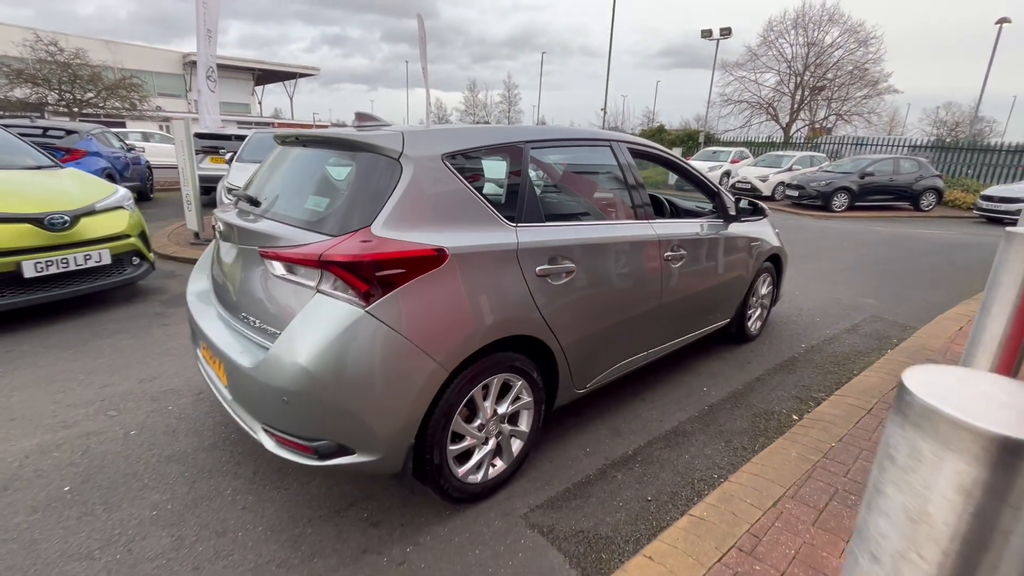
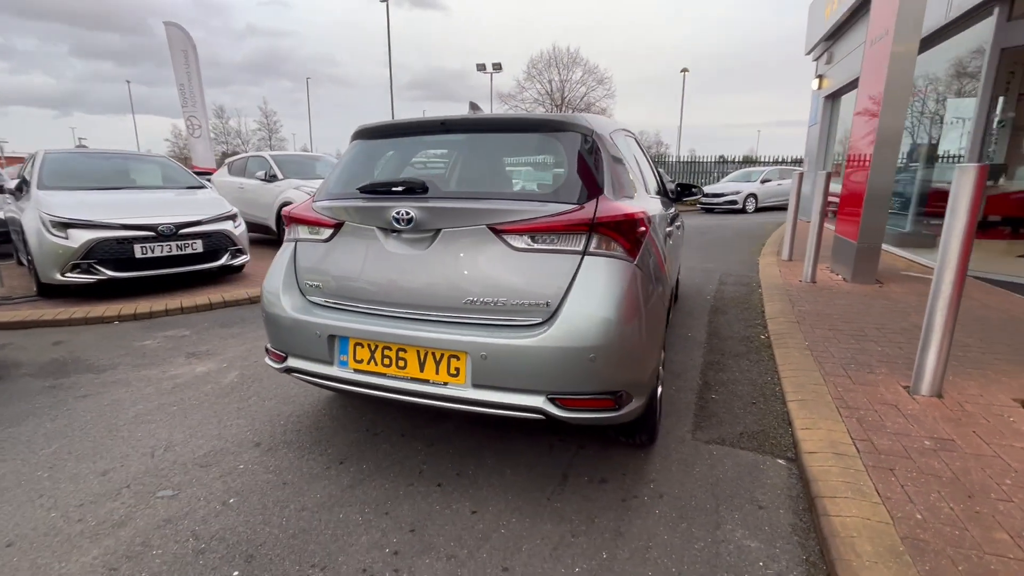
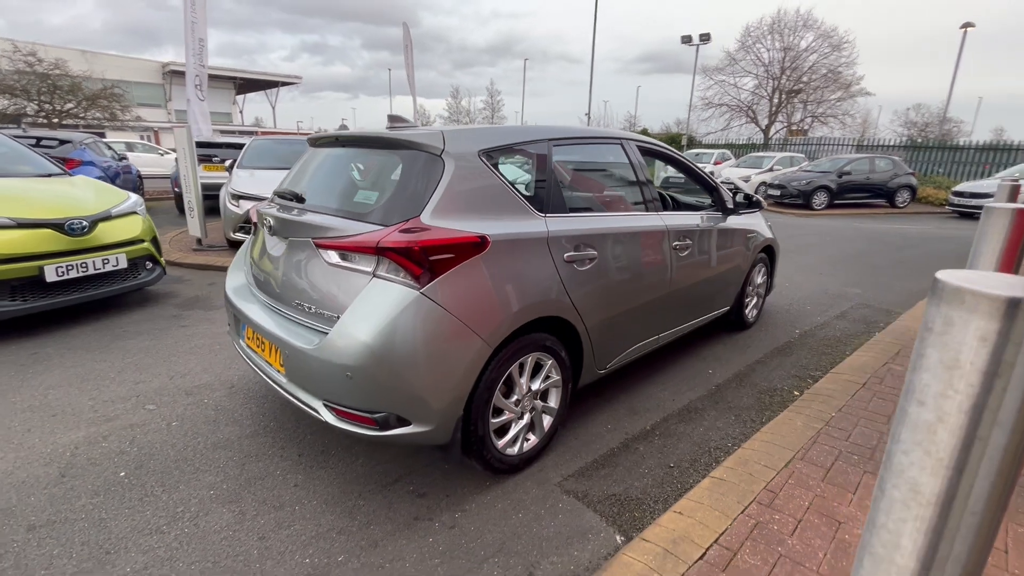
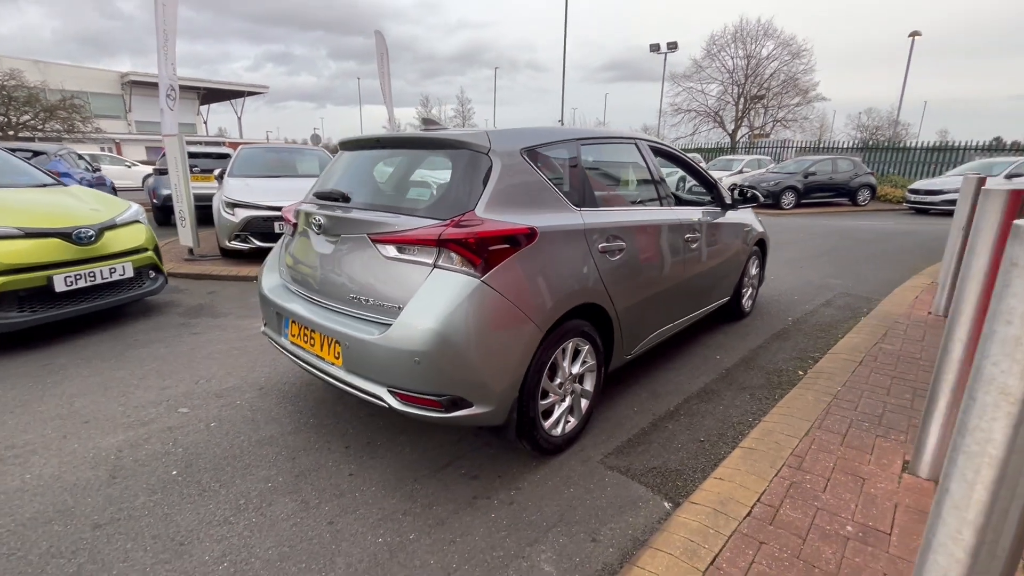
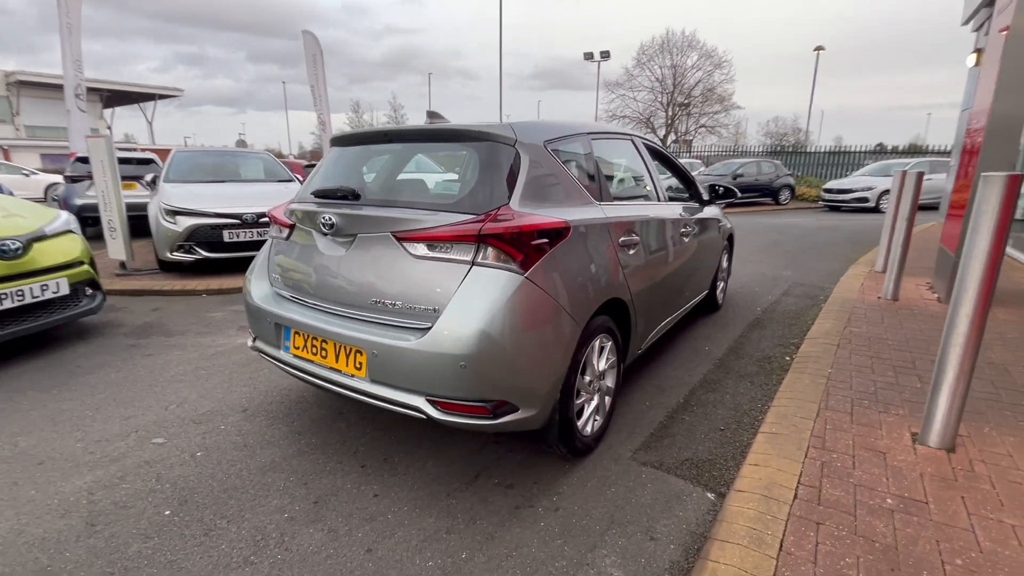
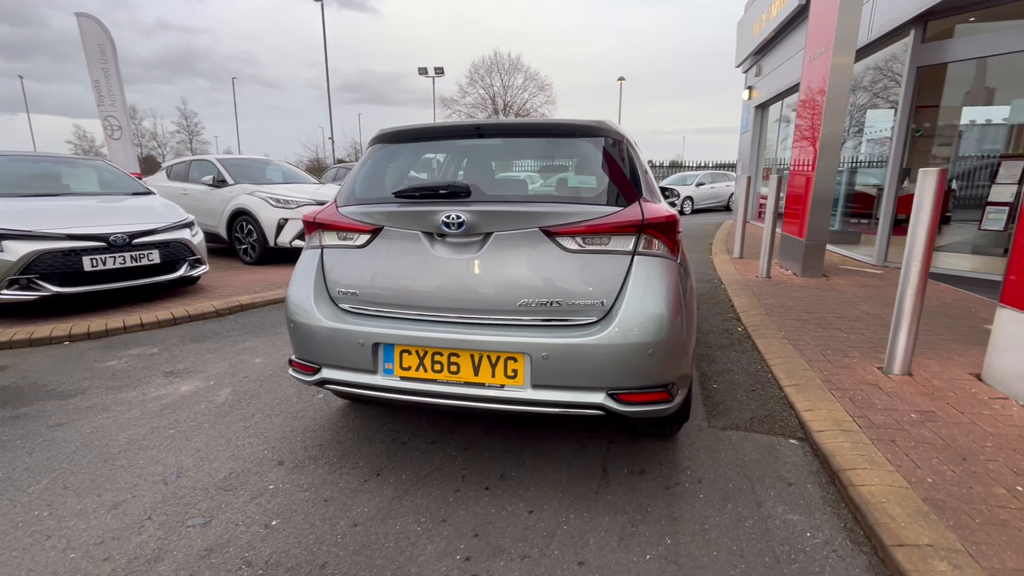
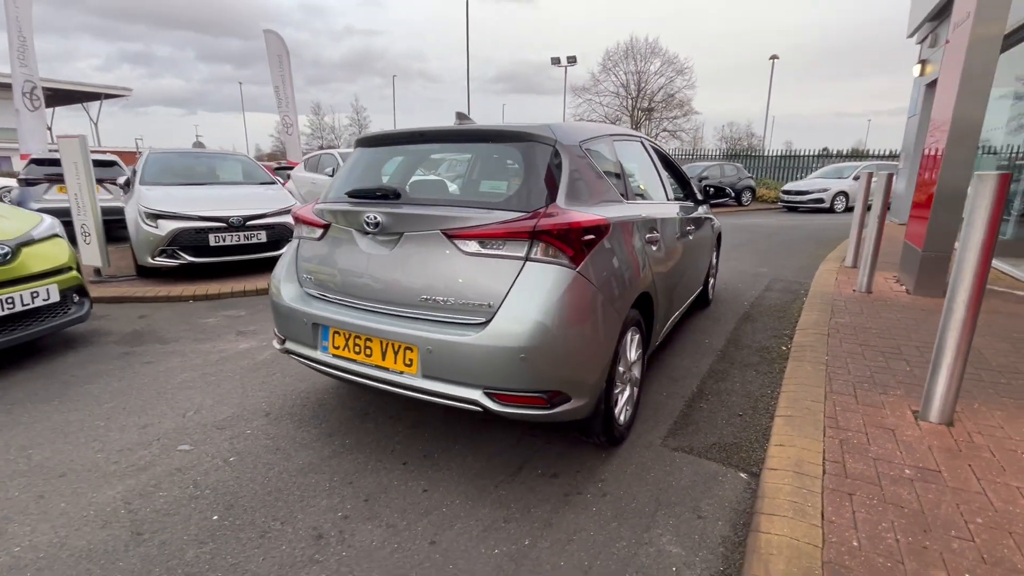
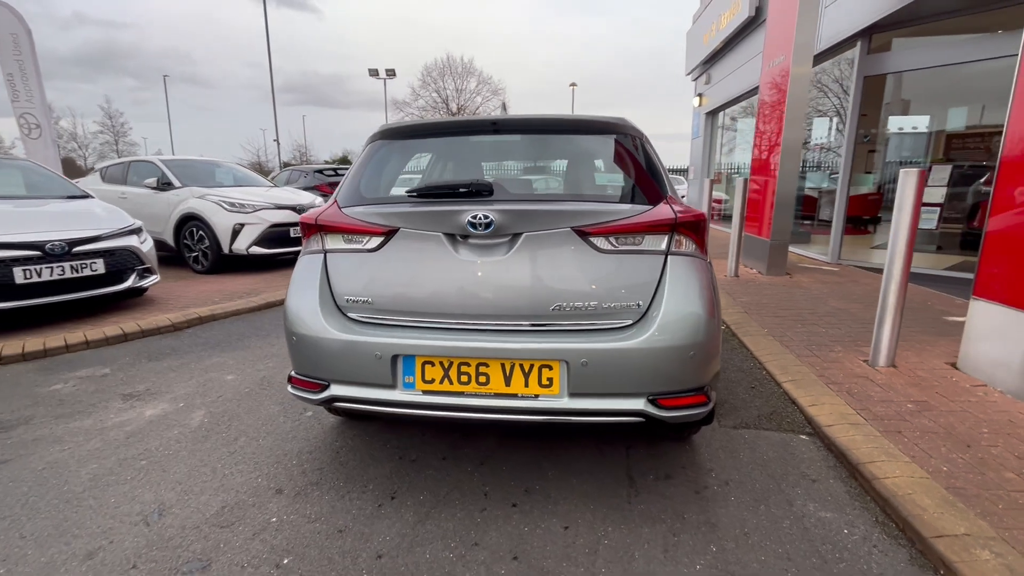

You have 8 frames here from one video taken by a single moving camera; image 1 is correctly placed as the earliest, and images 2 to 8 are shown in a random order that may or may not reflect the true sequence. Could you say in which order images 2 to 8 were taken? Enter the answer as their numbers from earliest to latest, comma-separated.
3, 4, 5, 7, 2, 6, 8
